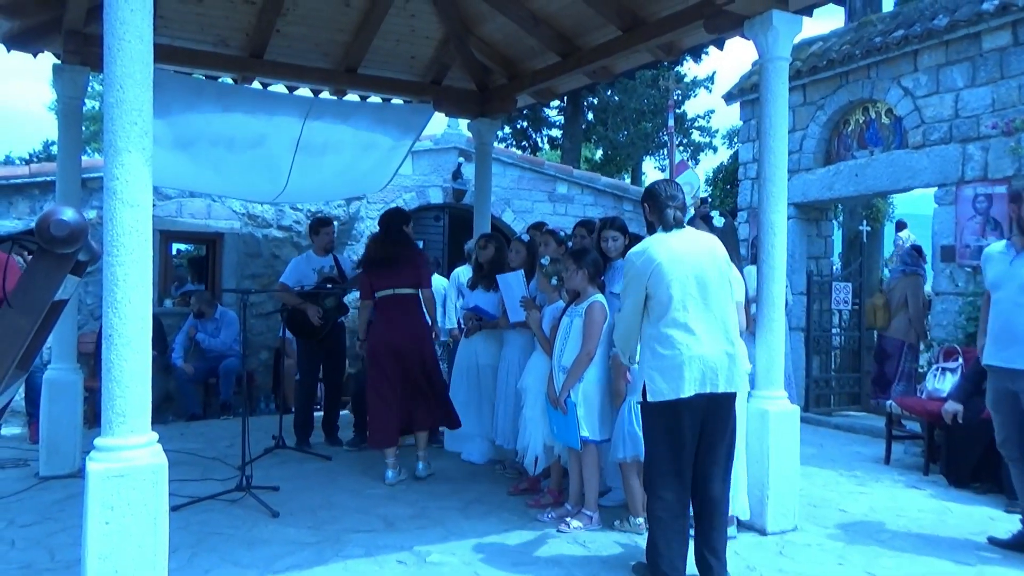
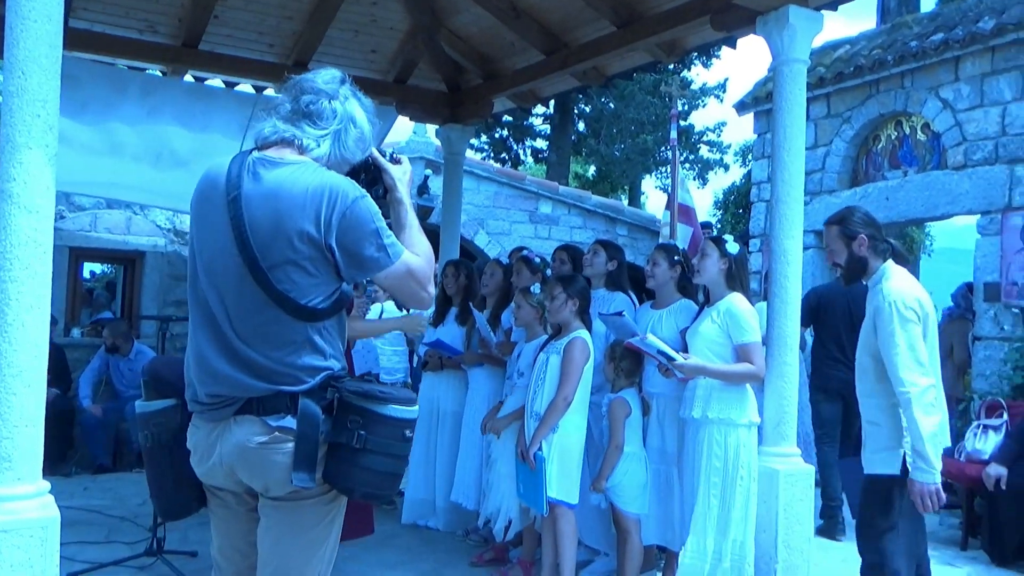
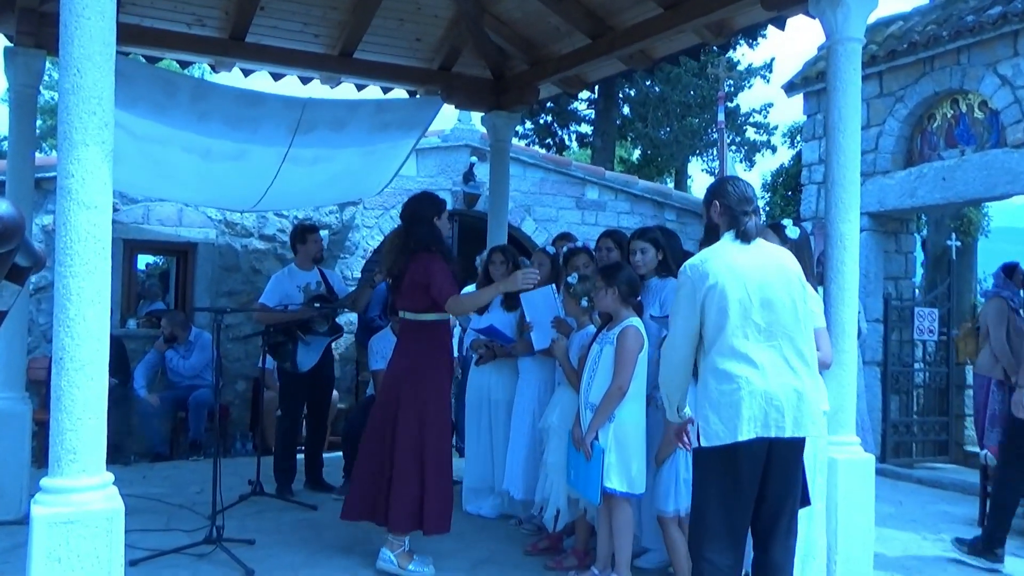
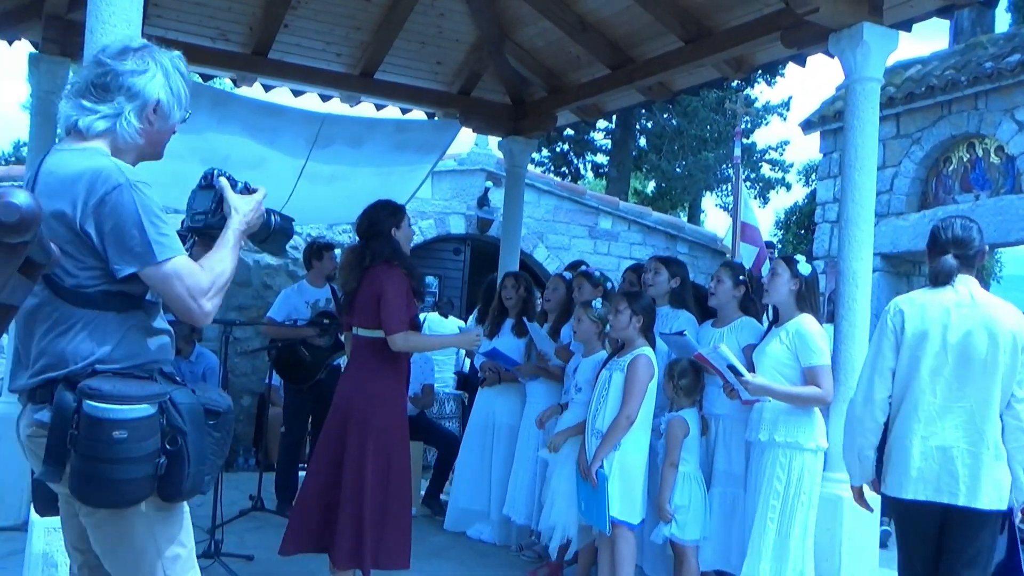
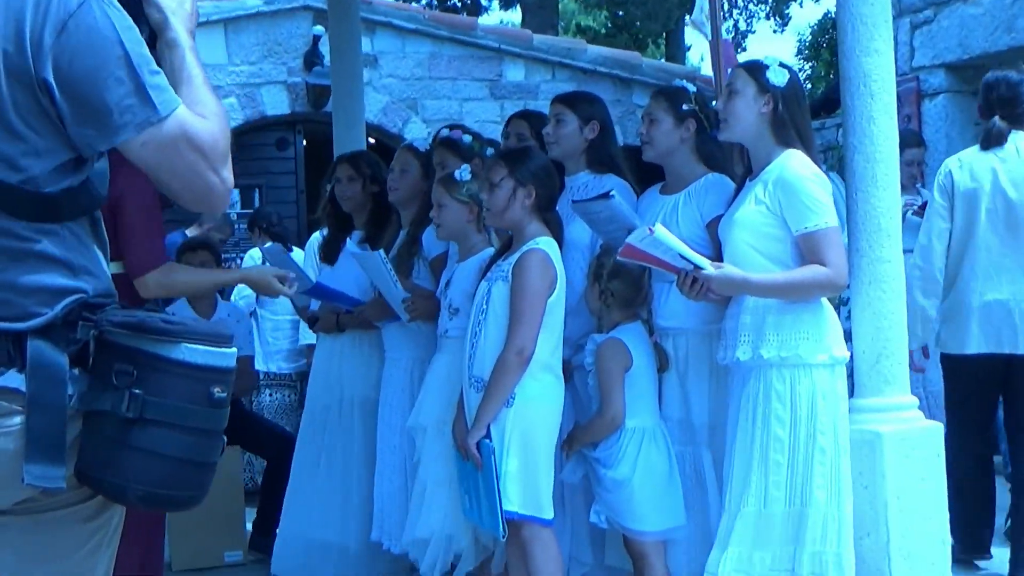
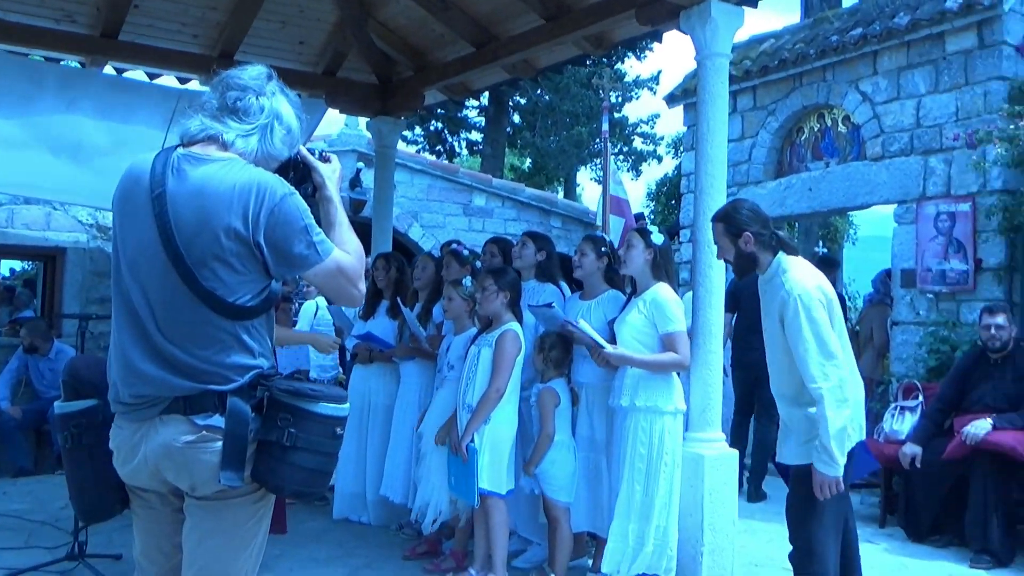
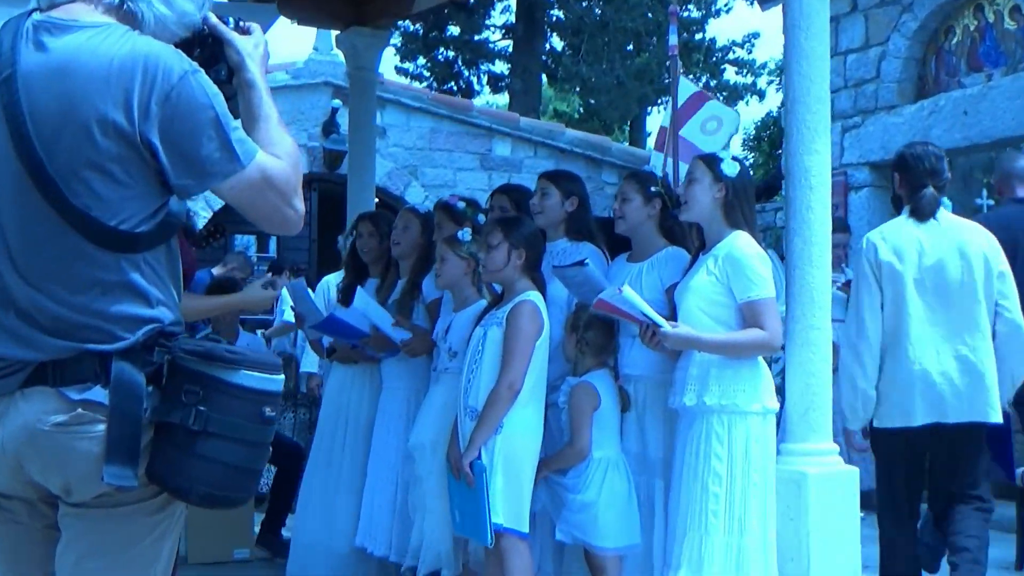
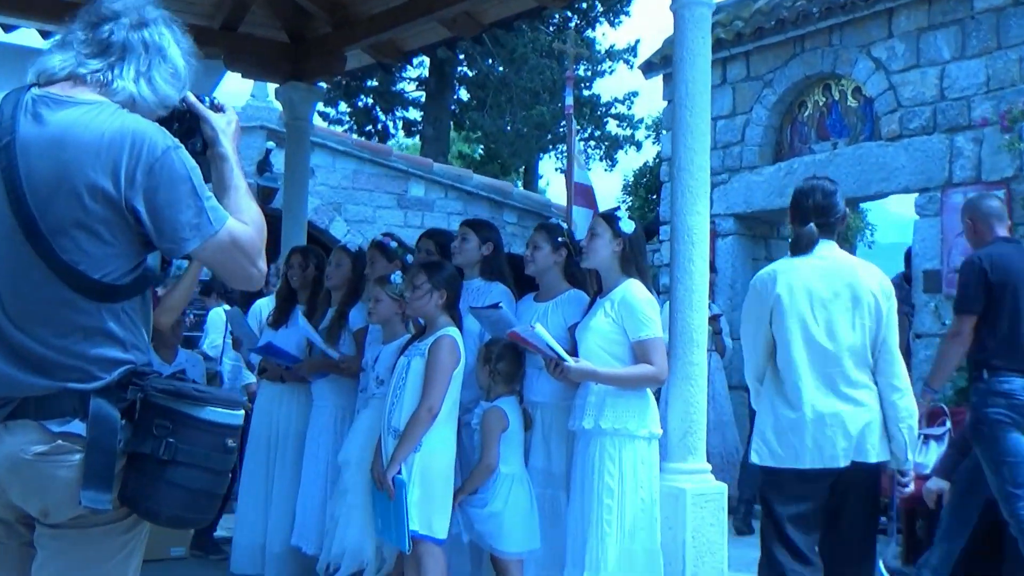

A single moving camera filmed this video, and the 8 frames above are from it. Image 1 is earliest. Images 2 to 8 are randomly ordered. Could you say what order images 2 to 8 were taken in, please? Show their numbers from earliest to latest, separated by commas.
3, 4, 2, 6, 8, 7, 5
